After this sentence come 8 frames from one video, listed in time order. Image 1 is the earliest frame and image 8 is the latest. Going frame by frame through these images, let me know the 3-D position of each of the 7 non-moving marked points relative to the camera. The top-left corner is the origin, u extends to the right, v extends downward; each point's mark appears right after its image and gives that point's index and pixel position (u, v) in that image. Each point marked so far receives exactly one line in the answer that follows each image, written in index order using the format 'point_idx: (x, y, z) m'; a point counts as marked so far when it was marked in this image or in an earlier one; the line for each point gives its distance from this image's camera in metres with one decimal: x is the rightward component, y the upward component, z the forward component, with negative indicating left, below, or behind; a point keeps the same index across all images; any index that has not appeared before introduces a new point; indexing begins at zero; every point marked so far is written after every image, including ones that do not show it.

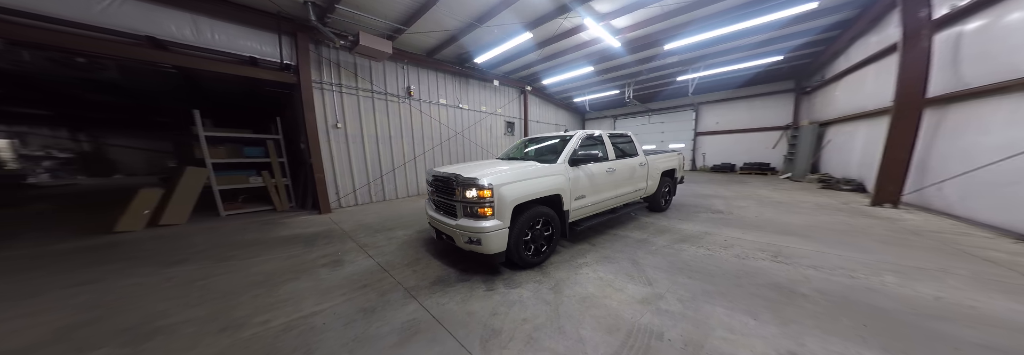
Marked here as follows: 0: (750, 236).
0: (+3.8, -0.7, +3.6) m
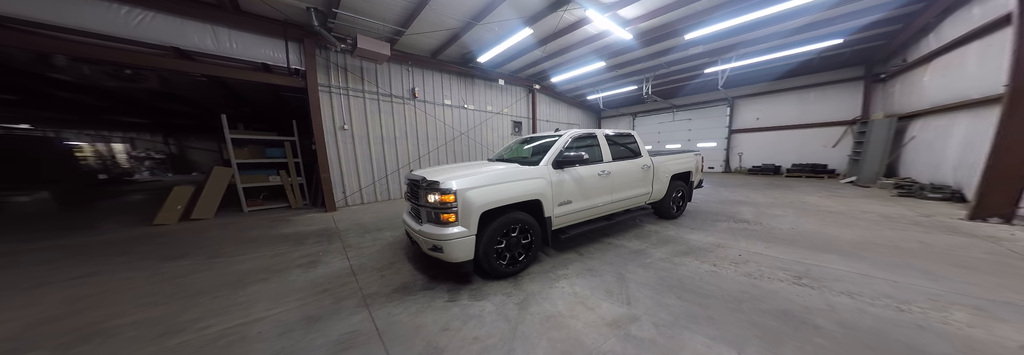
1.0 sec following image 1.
0: (+3.5, -0.8, +3.1) m
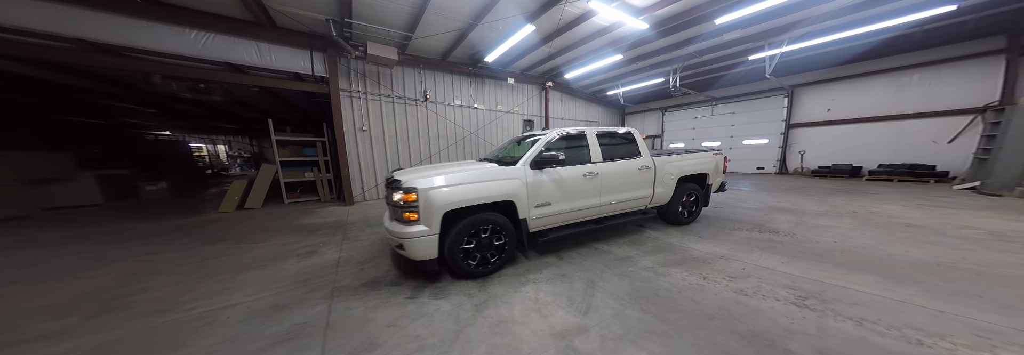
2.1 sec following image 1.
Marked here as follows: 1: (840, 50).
0: (+3.2, -0.9, +2.6) m
1: (+11.4, +4.4, +8.0) m
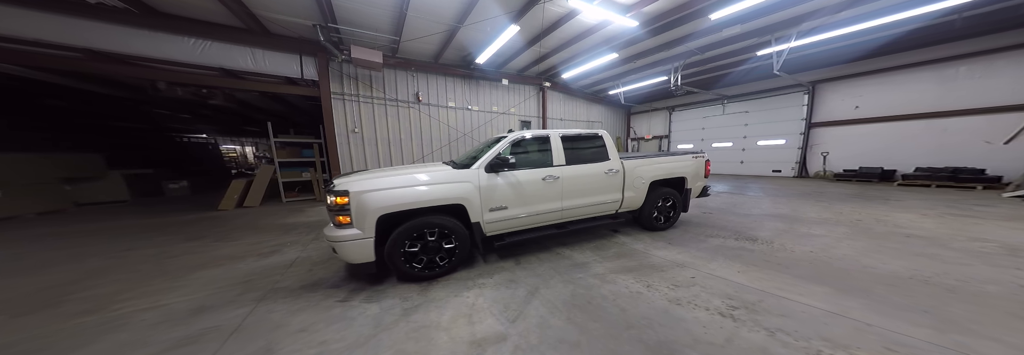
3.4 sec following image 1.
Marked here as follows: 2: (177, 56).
0: (+2.6, -0.9, +2.4) m
1: (+11.1, +4.3, +7.3) m
2: (-6.7, +2.4, +4.6) m
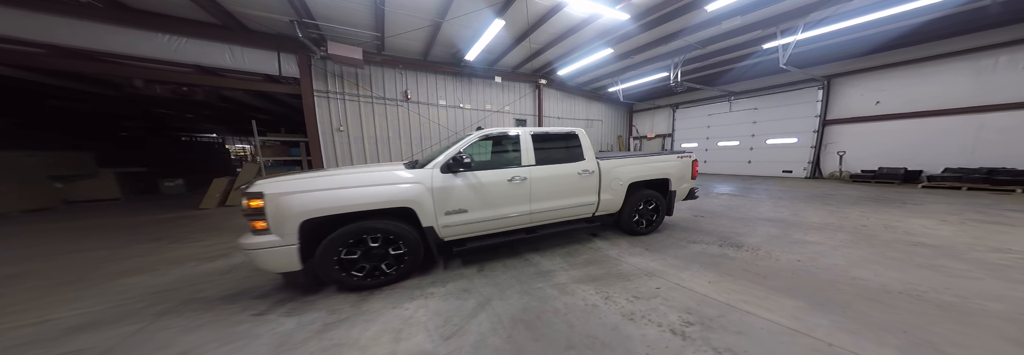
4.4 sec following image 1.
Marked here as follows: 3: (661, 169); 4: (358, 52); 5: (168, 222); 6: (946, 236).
0: (+2.1, -0.9, +2.2) m
1: (+10.8, +4.2, +6.8) m
2: (-7.1, +2.4, +4.6) m
3: (+2.2, +0.1, +3.5) m
4: (-3.7, +3.0, +5.6) m
5: (-6.2, -0.9, +4.3) m
6: (+5.6, -0.8, +3.0) m
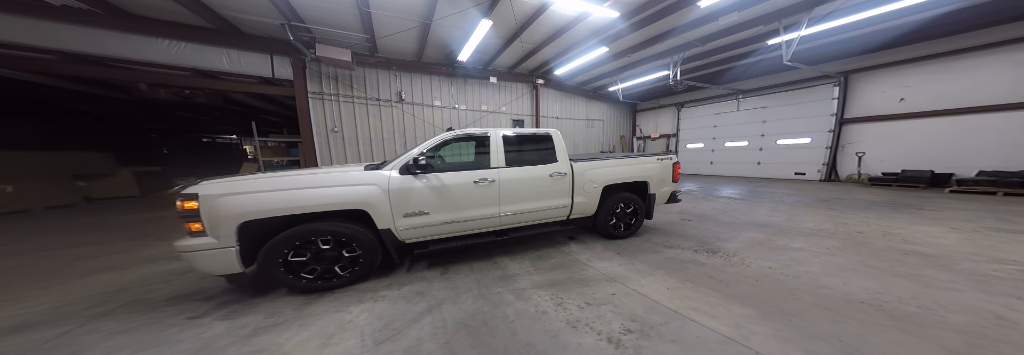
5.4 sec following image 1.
0: (+1.7, -1.0, +2.1) m
1: (+10.5, +4.1, +6.3) m
2: (-7.4, +2.5, +4.8) m
3: (+1.8, +0.1, +3.4) m
4: (-4.0, +3.0, +5.8) m
5: (-6.6, -0.9, +4.5) m
6: (+5.1, -0.8, +2.8) m
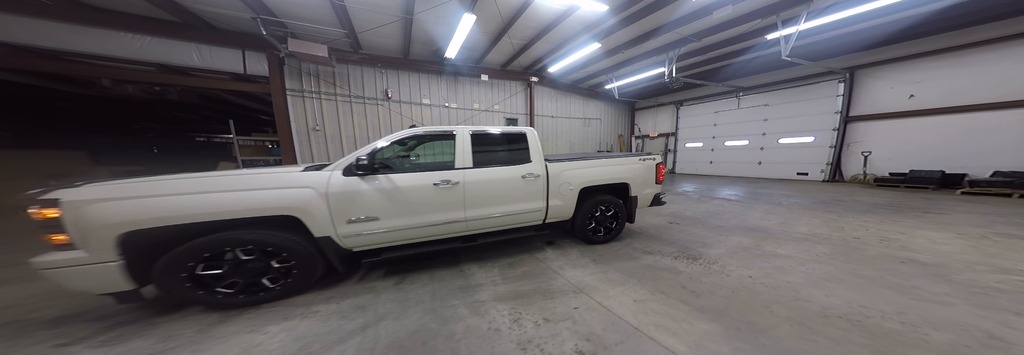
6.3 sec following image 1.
0: (+1.3, -1.0, +1.9) m
1: (+10.2, +4.1, +6.0) m
2: (-7.7, +2.5, +4.7) m
3: (+1.5, +0.1, +3.2) m
4: (-4.3, +3.0, +5.6) m
5: (-6.9, -0.9, +4.4) m
6: (+4.8, -0.9, +2.5) m
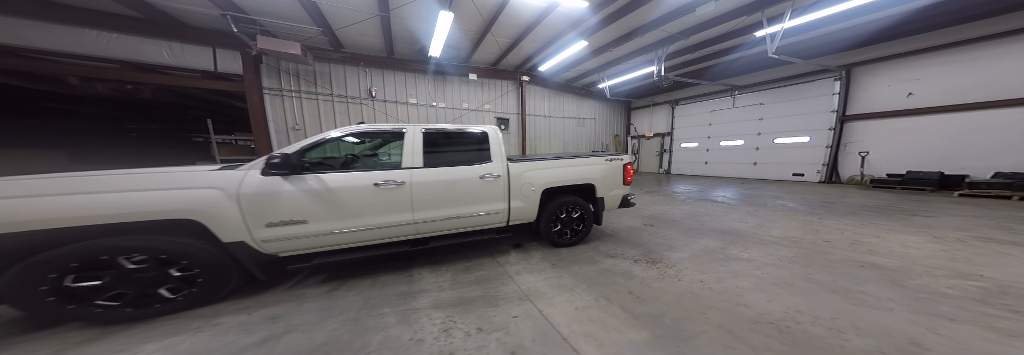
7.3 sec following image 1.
0: (+0.8, -1.0, +1.8) m
1: (+9.7, +4.1, +5.8) m
2: (-8.2, +2.5, +4.7) m
3: (+1.0, +0.1, +3.1) m
4: (-4.8, +3.0, +5.5) m
5: (-7.4, -0.8, +4.3) m
6: (+4.2, -0.9, +2.4) m
